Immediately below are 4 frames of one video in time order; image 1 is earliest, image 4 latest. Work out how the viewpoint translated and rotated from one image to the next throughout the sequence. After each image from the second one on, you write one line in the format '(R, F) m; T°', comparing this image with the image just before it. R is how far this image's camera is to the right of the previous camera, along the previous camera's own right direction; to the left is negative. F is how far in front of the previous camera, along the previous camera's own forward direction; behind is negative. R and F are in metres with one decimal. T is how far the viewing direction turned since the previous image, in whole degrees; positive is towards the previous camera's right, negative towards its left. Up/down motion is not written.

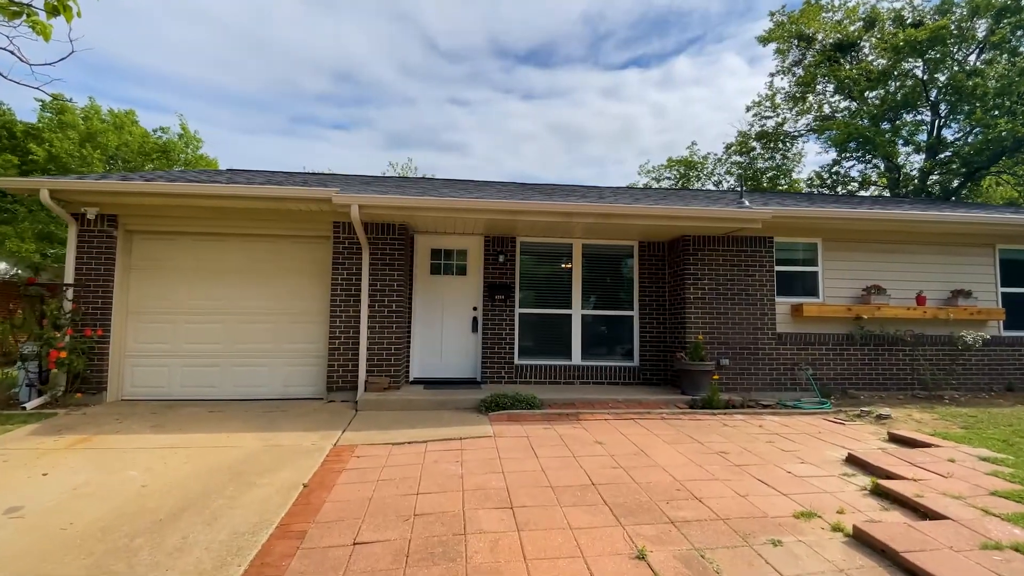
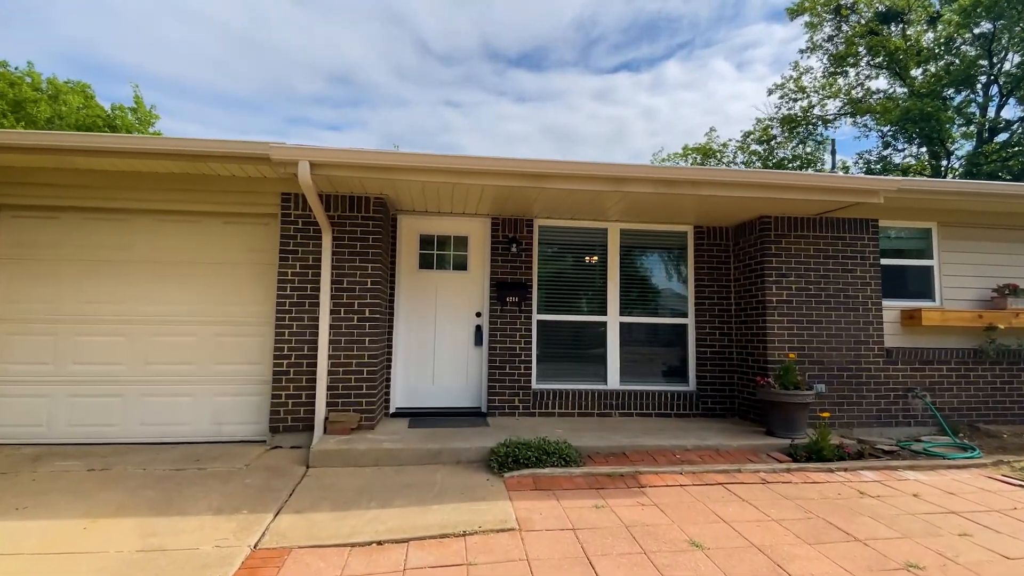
(-0.2, +1.9) m; +1°
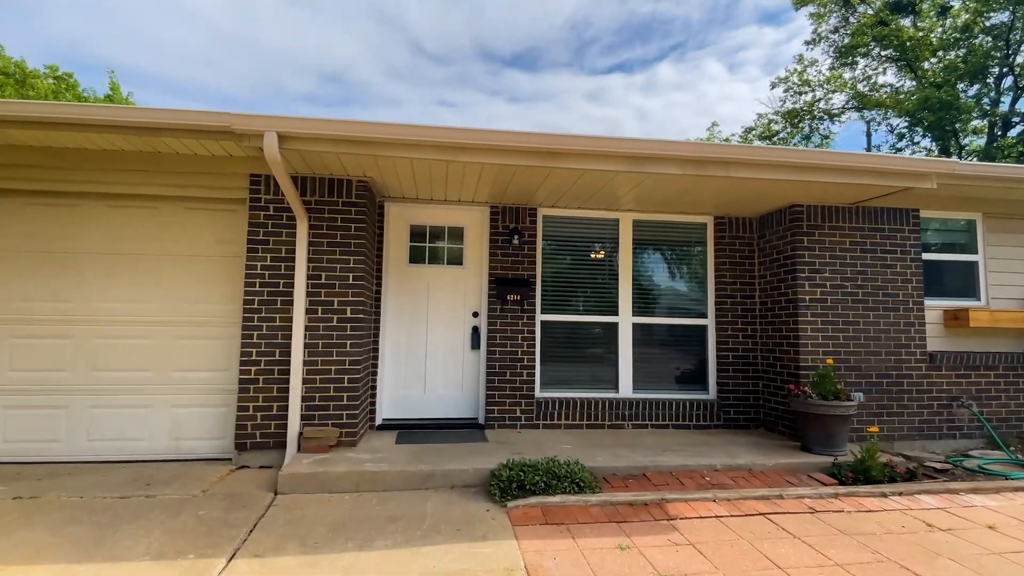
(-0.1, +0.6) m; +1°
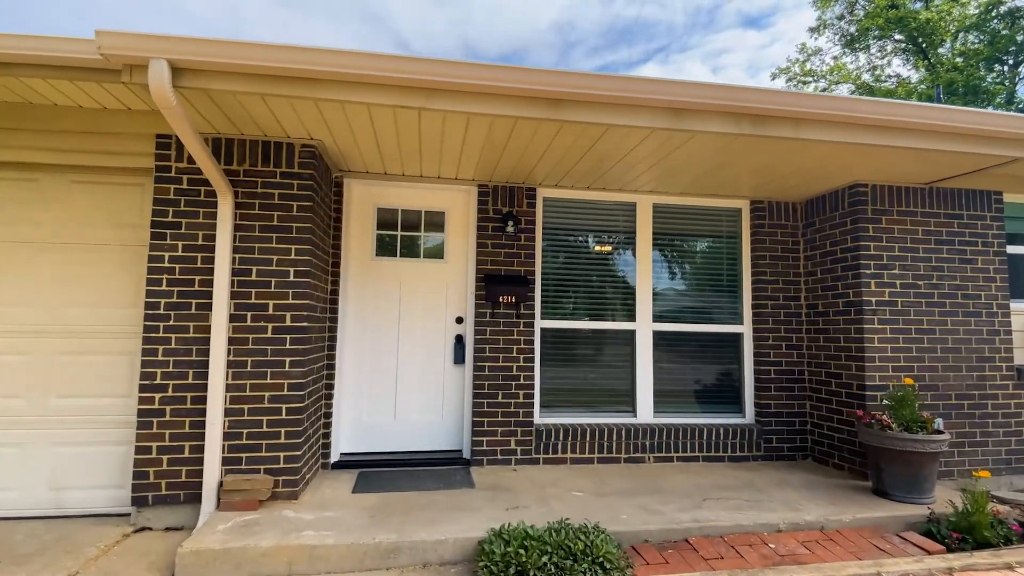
(0.0, +1.0) m; +1°
